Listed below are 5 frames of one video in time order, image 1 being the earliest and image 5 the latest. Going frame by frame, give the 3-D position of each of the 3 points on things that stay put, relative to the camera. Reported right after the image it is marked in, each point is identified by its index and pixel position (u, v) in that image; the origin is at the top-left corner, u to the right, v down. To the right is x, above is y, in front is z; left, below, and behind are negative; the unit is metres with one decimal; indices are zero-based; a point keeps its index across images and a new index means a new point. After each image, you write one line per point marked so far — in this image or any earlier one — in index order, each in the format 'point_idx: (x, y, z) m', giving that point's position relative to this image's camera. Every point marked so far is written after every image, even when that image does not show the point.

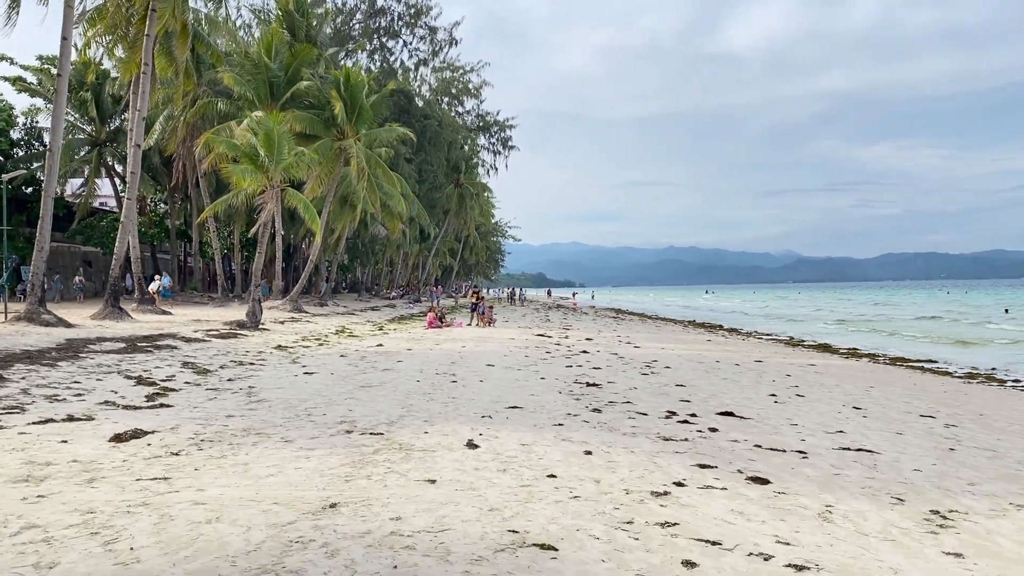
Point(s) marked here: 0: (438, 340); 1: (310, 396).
0: (-1.5, -1.0, +16.8) m
1: (-1.9, -1.0, +8.3) m
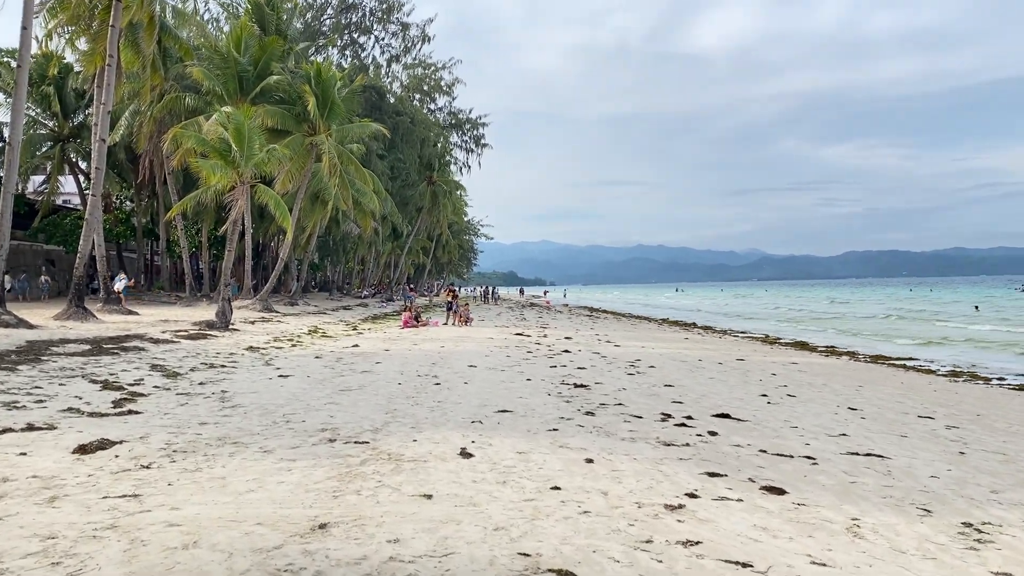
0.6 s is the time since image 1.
0: (-1.9, -1.0, +16.4) m
1: (-2.1, -1.0, +7.9) m
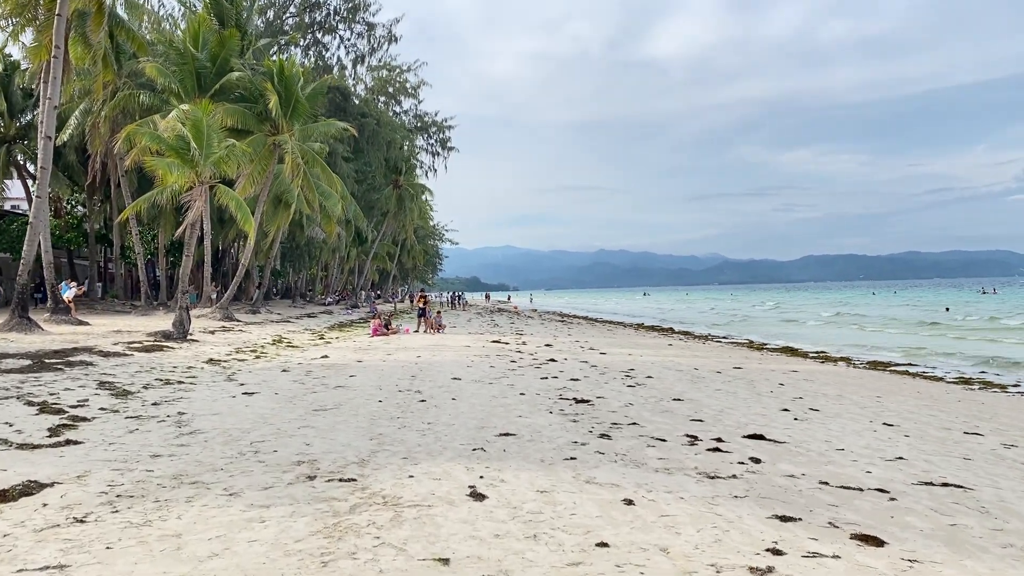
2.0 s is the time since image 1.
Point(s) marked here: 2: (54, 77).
0: (-2.2, -1.1, +15.4) m
1: (-2.0, -1.1, +6.9) m
2: (-9.1, +4.2, +17.2) m
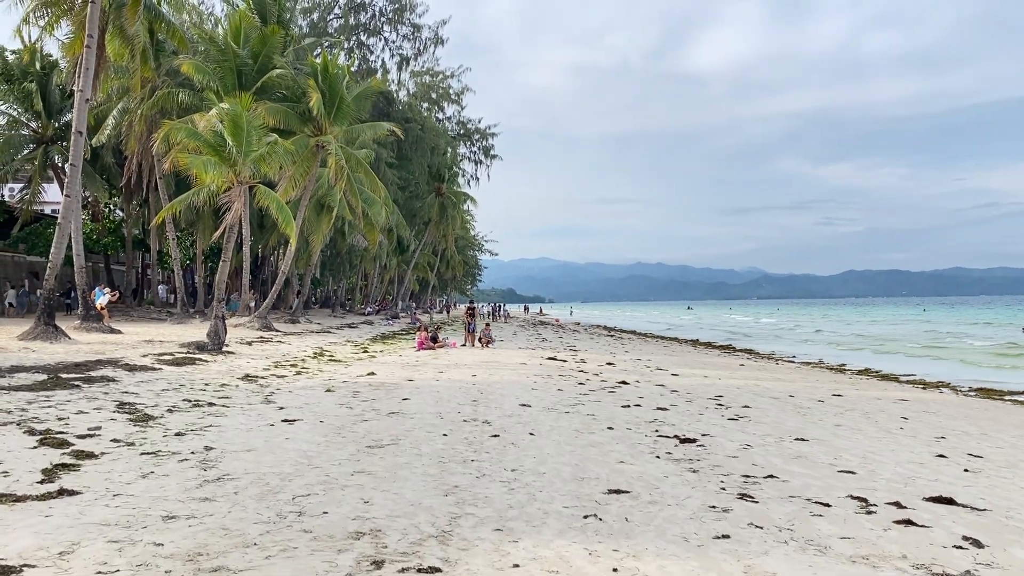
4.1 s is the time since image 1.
0: (-1.2, -1.3, +14.0) m
1: (-1.4, -1.1, +5.5) m
2: (-7.9, +4.1, +16.2) m
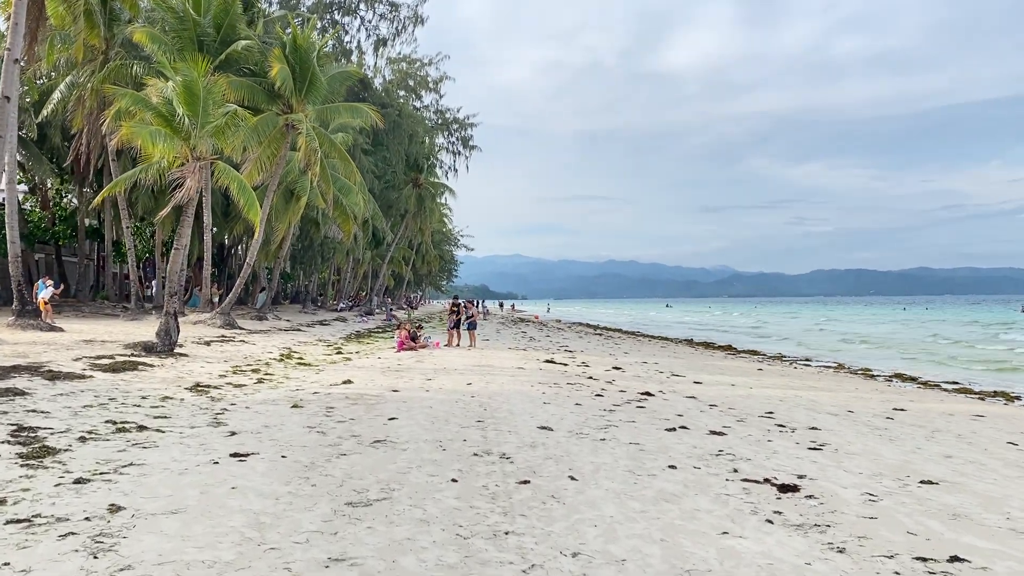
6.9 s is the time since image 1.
0: (-1.2, -1.2, +12.1) m
1: (-1.1, -1.1, +3.6) m
2: (-8.0, +4.2, +14.0) m
